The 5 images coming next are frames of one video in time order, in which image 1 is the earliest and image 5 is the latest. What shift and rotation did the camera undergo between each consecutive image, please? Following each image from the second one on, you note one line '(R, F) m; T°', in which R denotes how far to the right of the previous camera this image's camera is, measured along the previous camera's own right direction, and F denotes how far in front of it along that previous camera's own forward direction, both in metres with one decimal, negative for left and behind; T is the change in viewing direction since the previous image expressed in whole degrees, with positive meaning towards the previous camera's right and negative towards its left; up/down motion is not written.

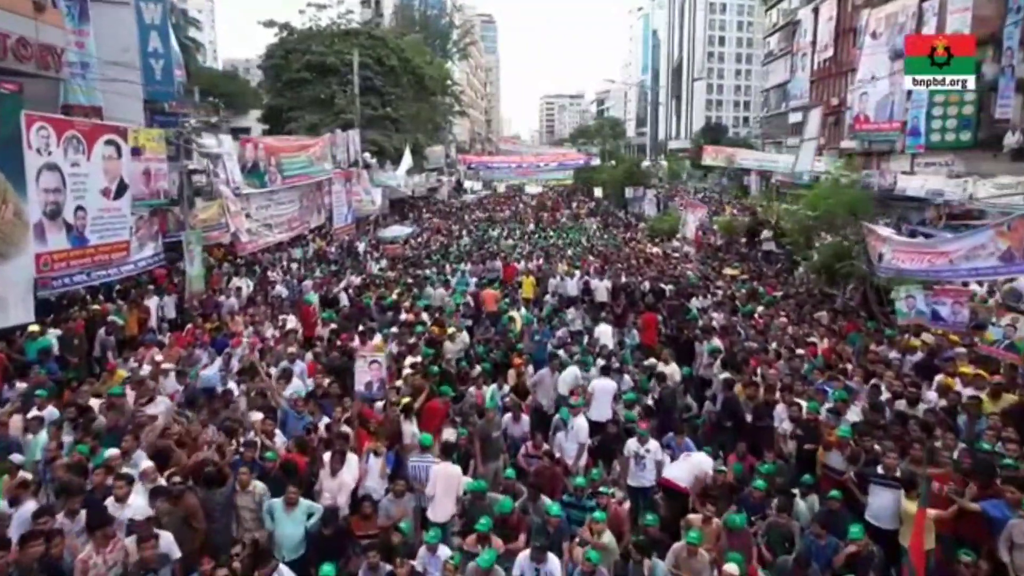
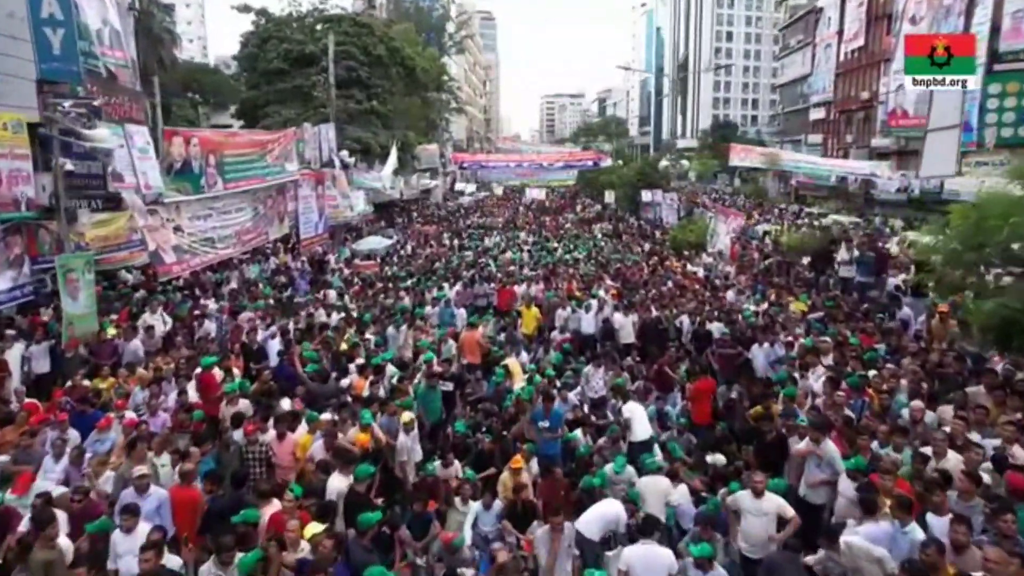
(0.0, +4.0) m; 0°
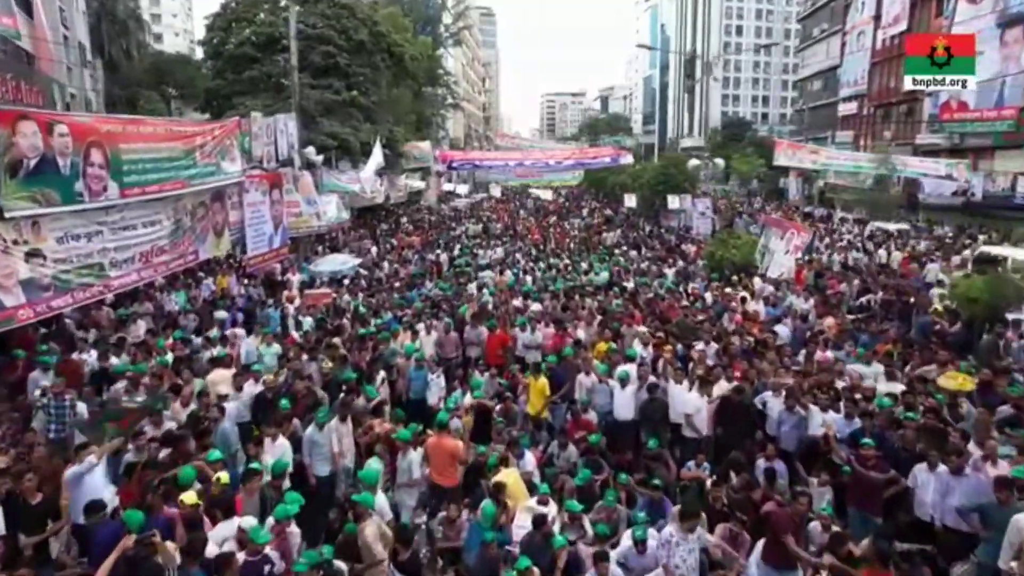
(0.0, +4.6) m; 0°
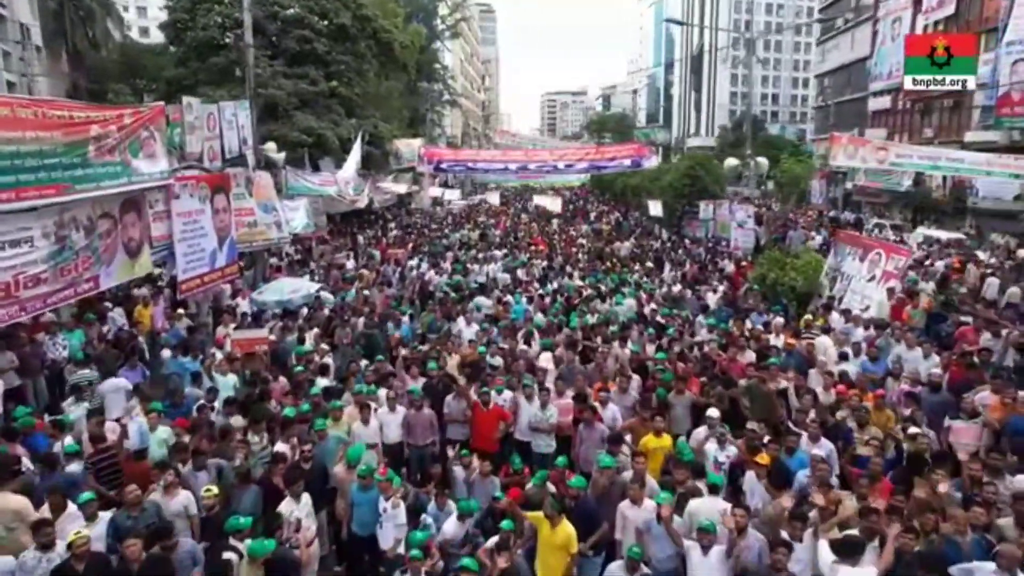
(0.0, +3.9) m; 0°
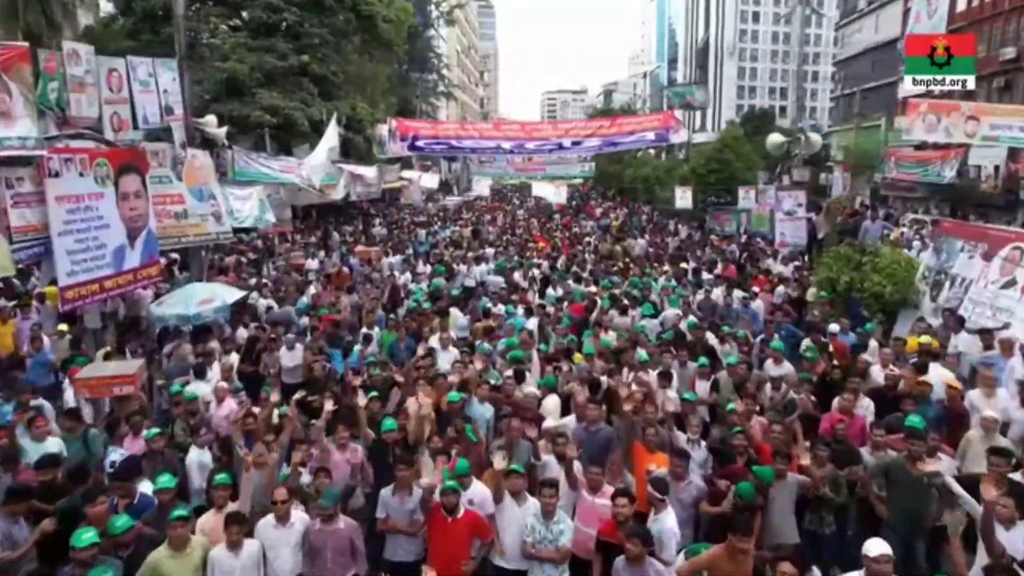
(+0.1, +3.7) m; 0°
